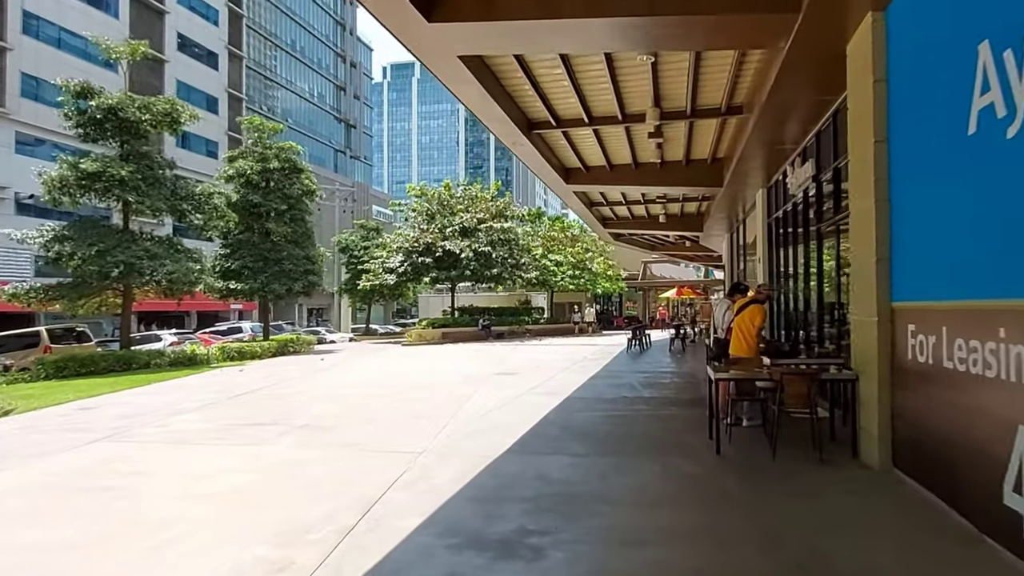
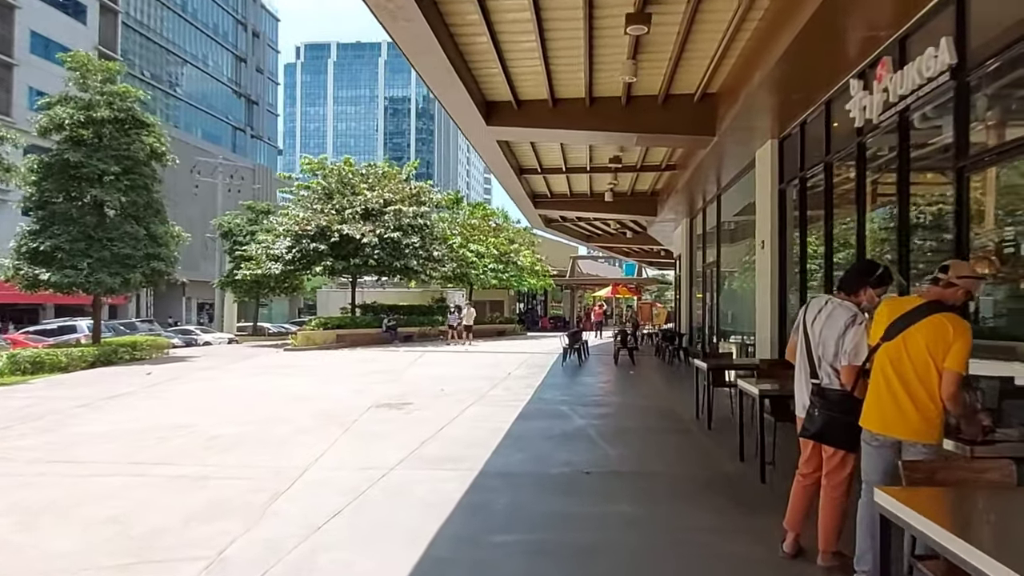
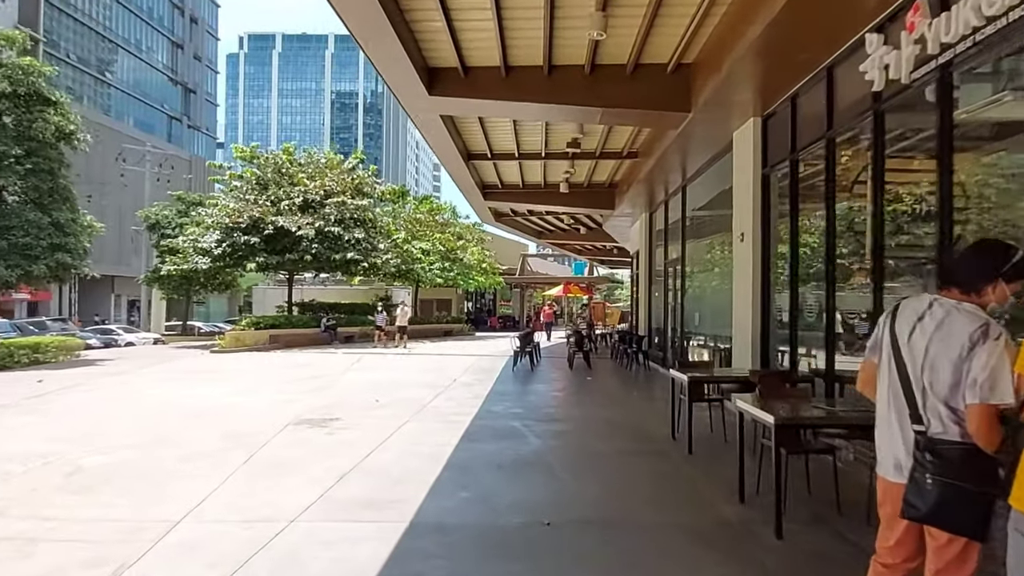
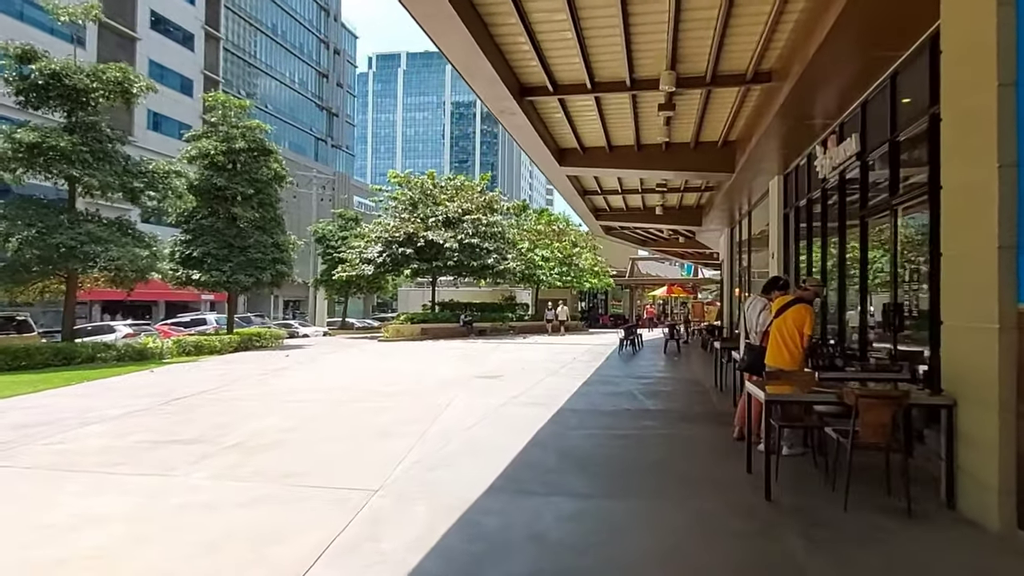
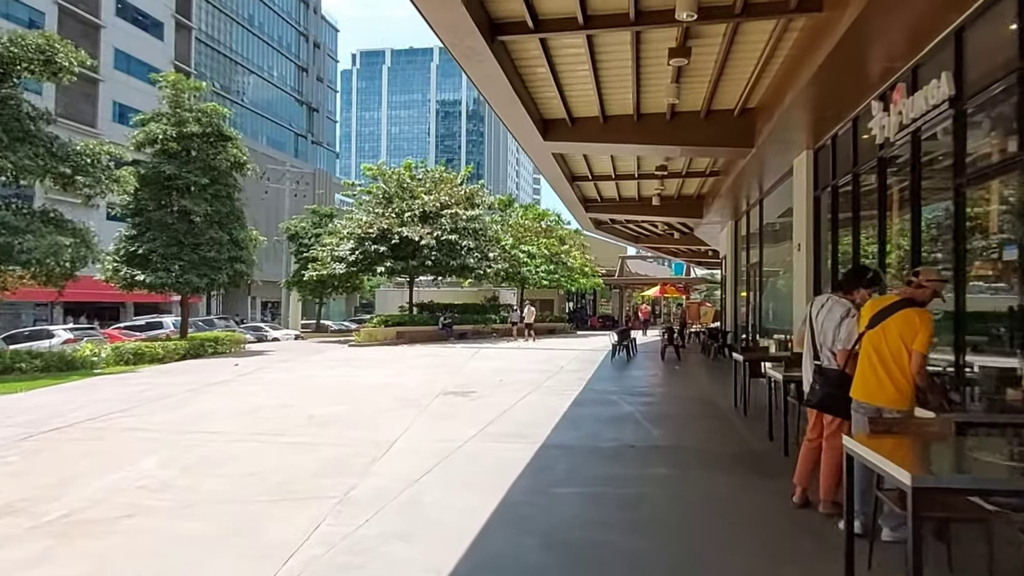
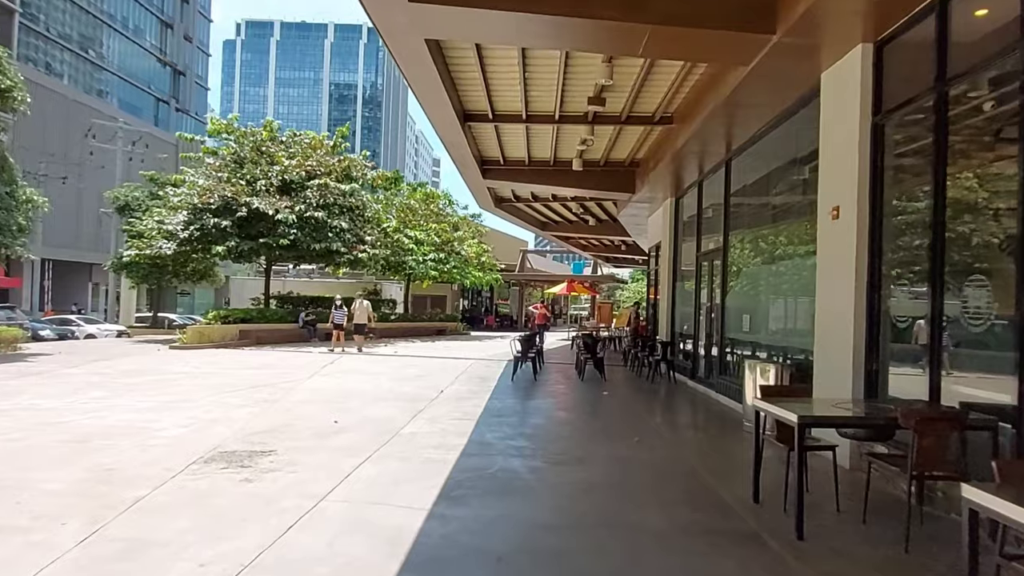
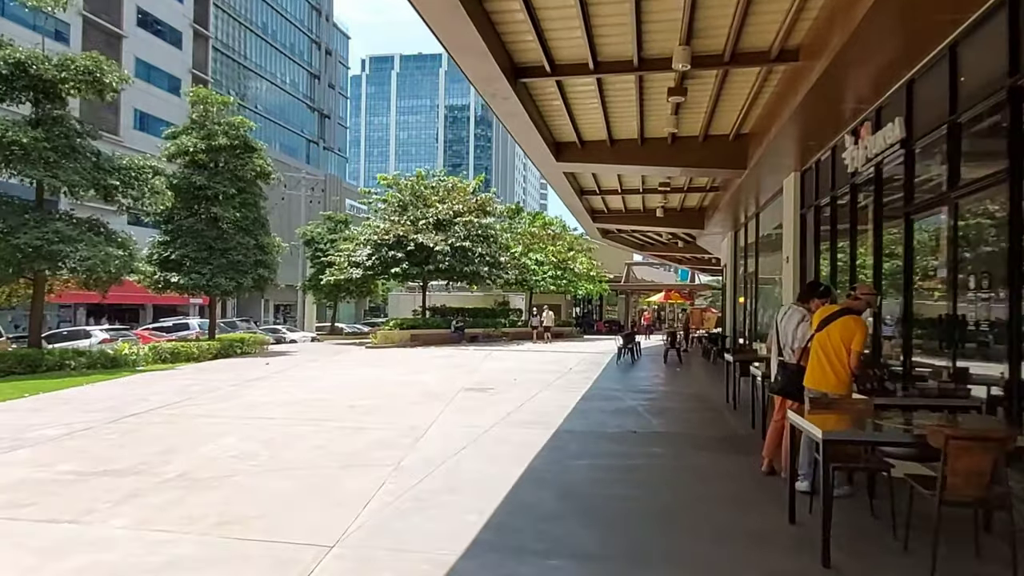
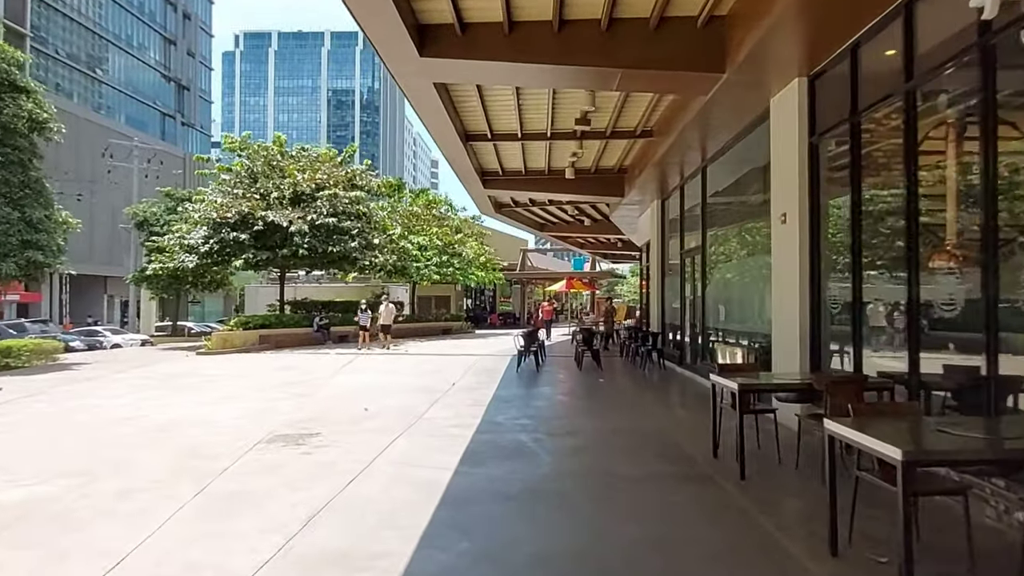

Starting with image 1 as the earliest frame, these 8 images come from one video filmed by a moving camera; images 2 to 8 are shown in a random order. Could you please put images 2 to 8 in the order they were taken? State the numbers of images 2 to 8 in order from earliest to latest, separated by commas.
4, 7, 5, 2, 3, 8, 6
